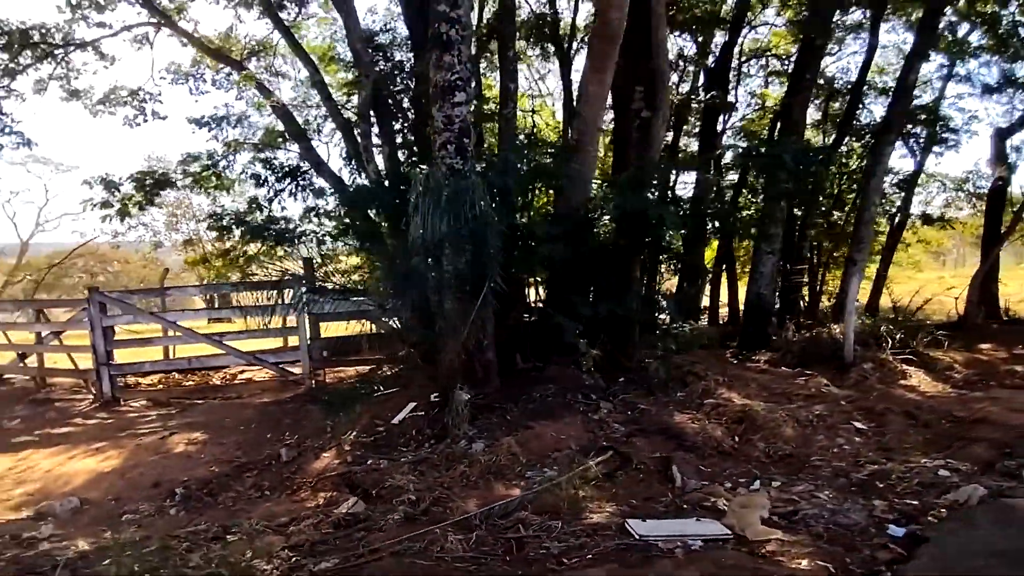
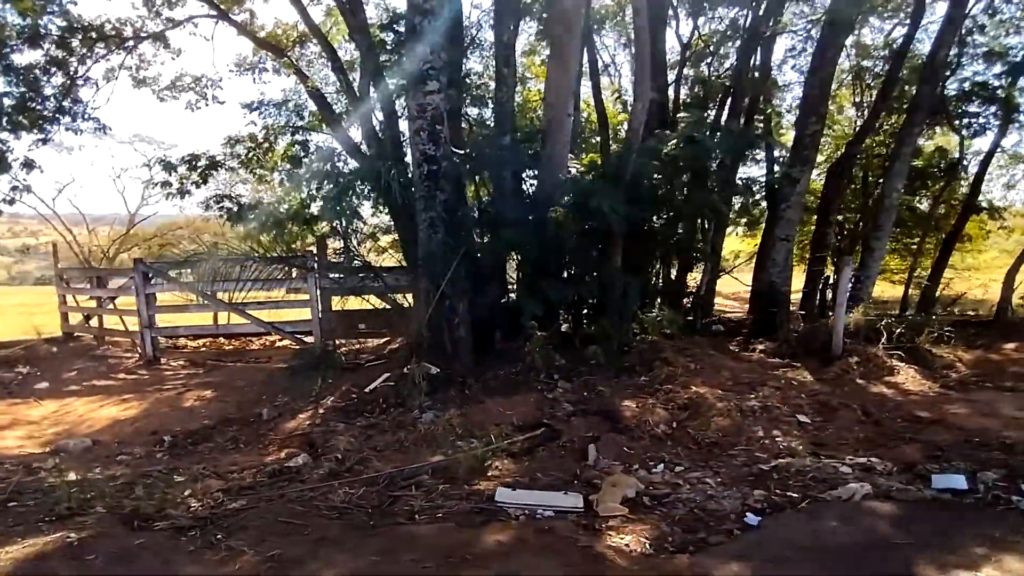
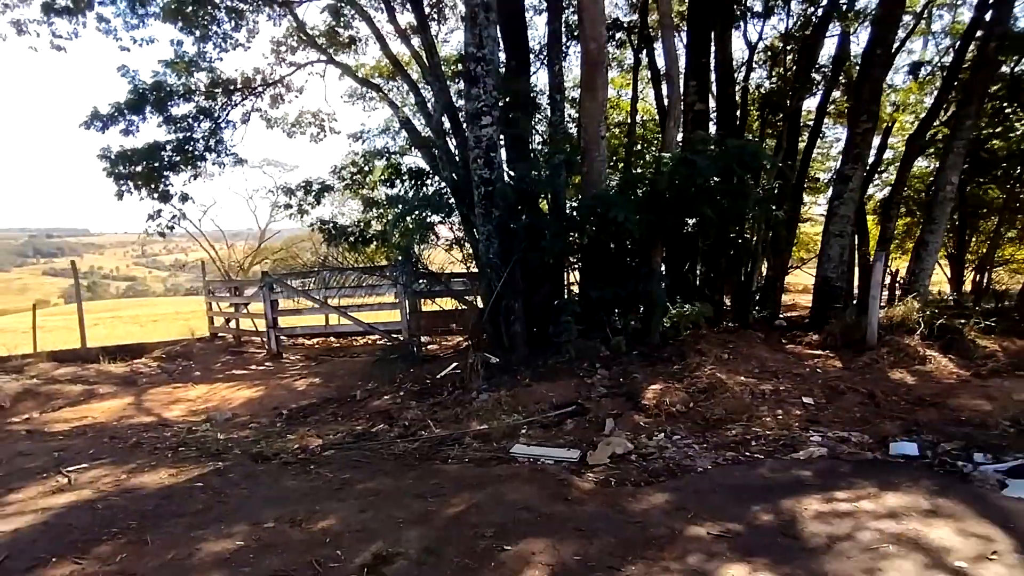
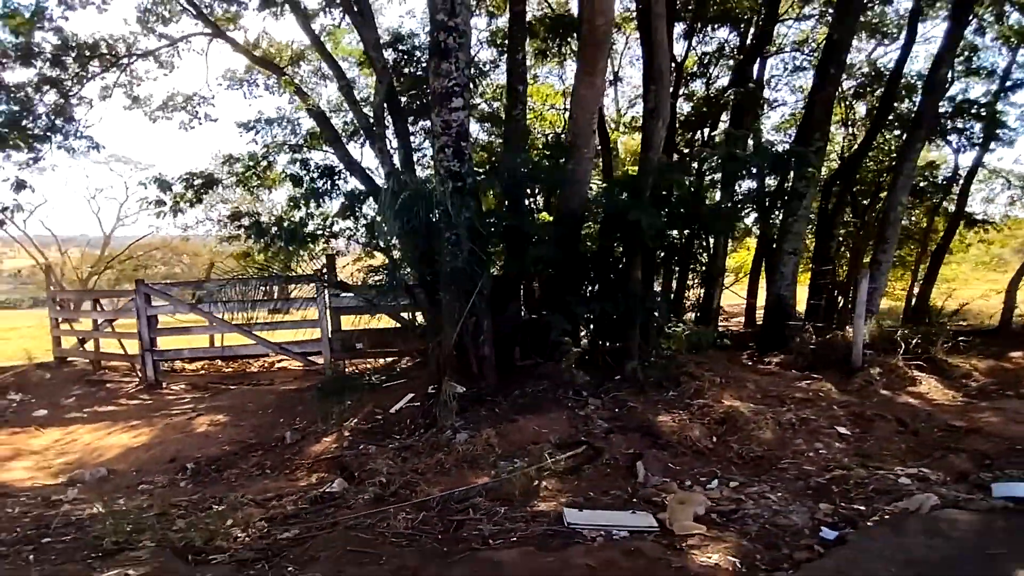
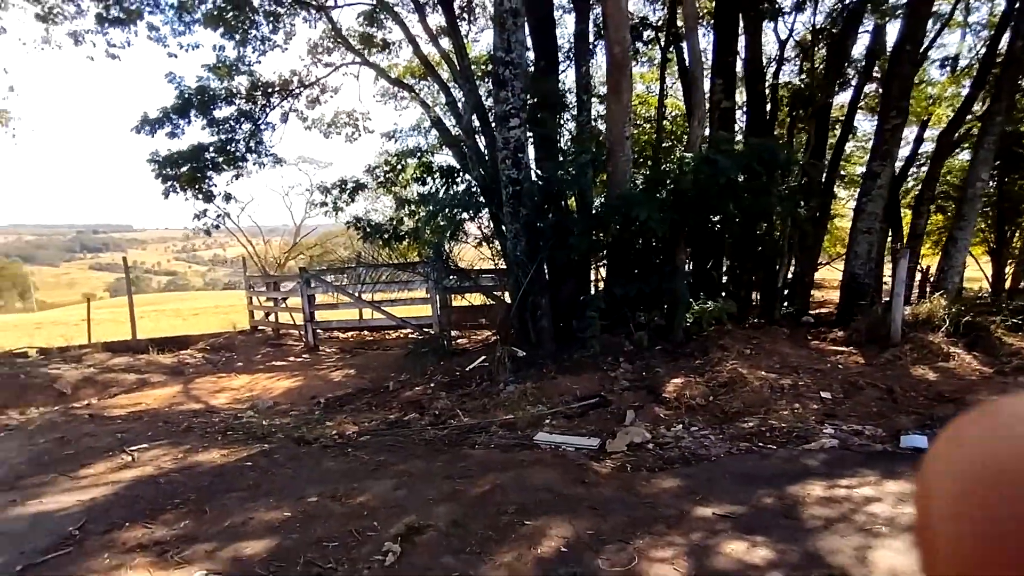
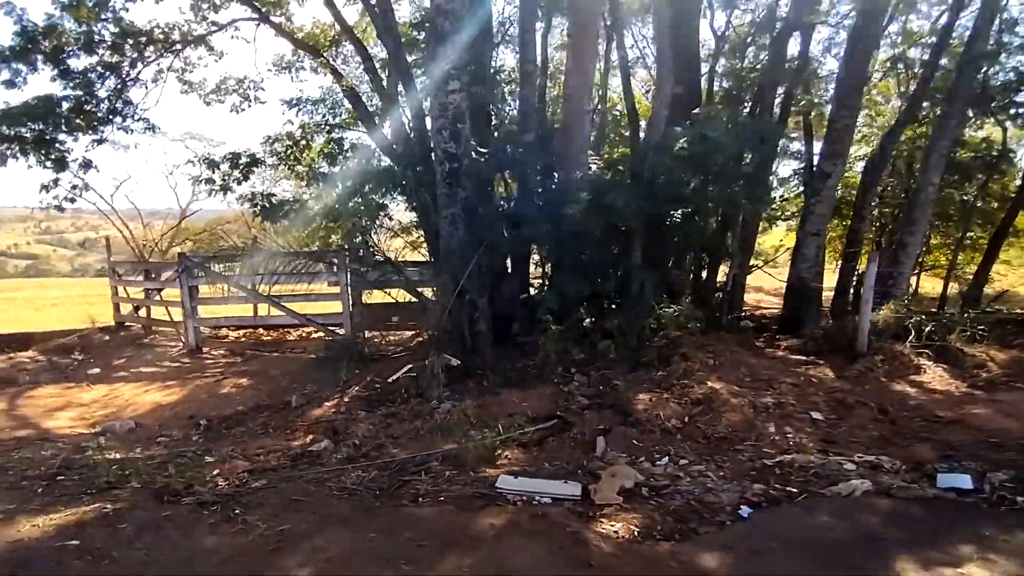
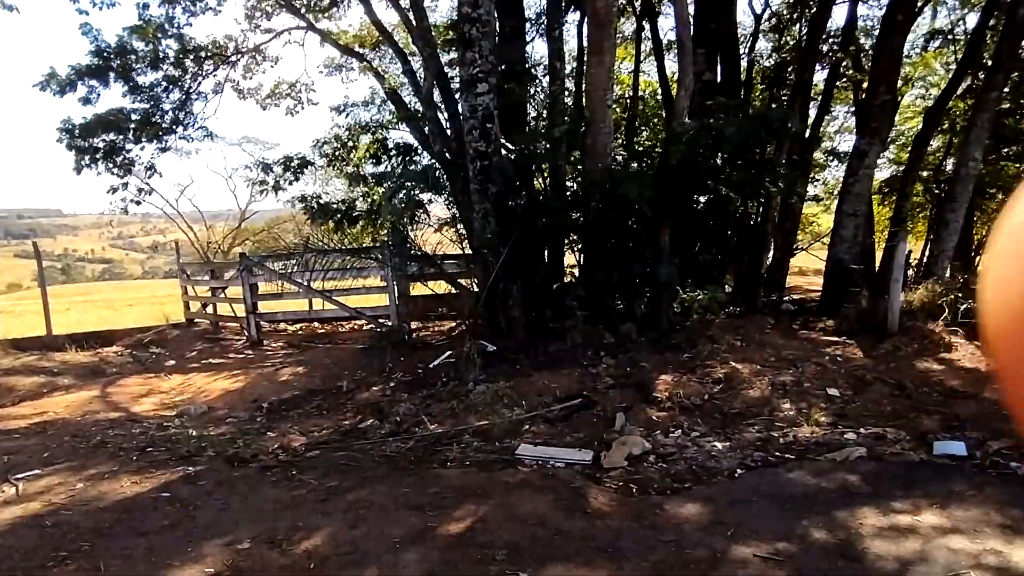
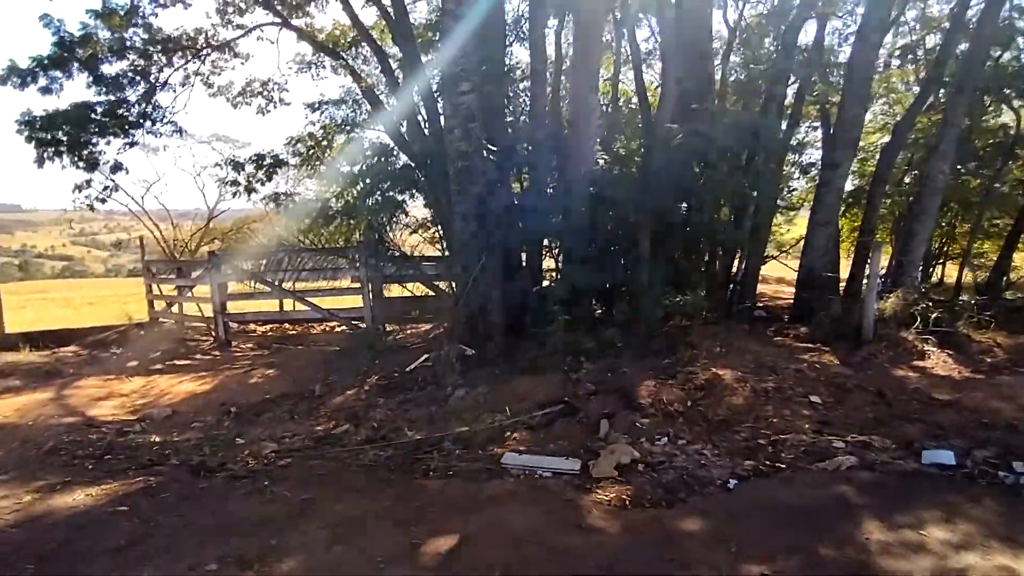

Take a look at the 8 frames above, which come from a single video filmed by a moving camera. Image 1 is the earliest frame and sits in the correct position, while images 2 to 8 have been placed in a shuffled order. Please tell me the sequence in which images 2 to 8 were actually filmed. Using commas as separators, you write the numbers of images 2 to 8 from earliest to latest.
4, 2, 6, 8, 7, 3, 5
